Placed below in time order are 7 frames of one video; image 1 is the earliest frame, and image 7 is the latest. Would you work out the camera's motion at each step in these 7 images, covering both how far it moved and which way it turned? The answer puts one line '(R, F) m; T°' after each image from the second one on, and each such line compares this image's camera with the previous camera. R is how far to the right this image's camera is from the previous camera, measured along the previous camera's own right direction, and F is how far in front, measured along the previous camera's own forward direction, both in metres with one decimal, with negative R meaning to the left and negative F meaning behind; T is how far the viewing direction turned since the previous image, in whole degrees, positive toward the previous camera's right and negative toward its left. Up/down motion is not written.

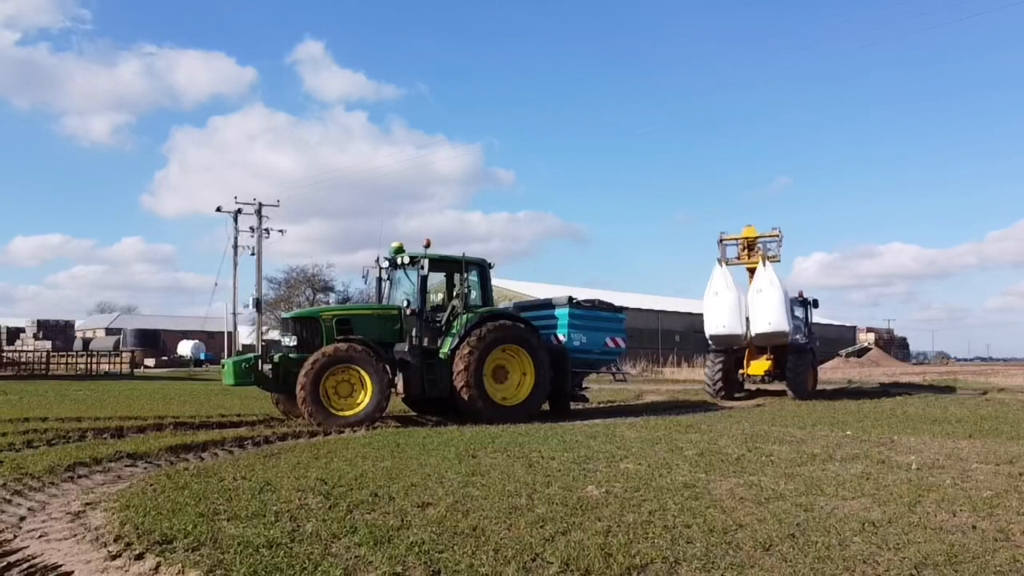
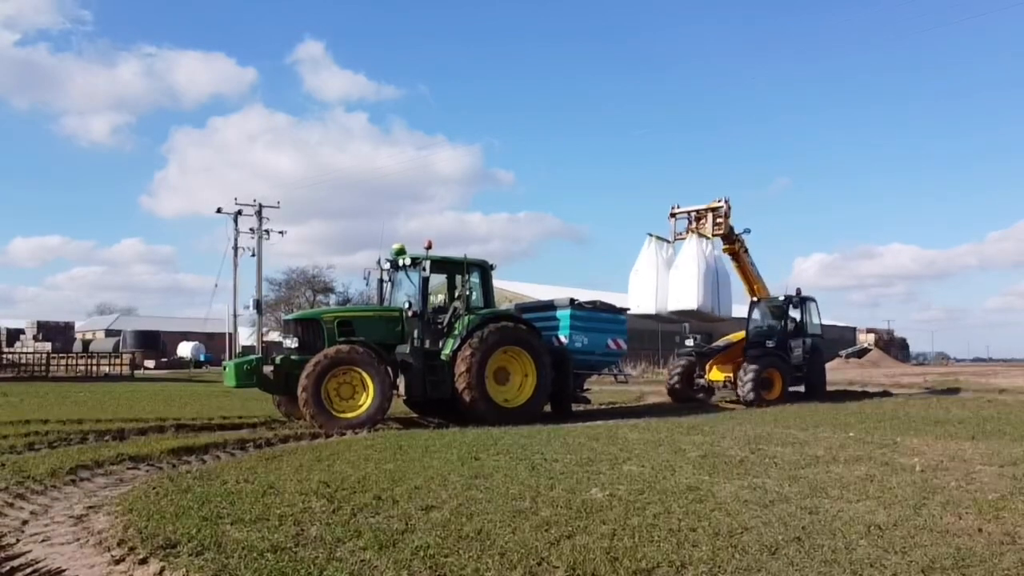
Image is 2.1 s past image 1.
(0.0, 0.0) m; 0°
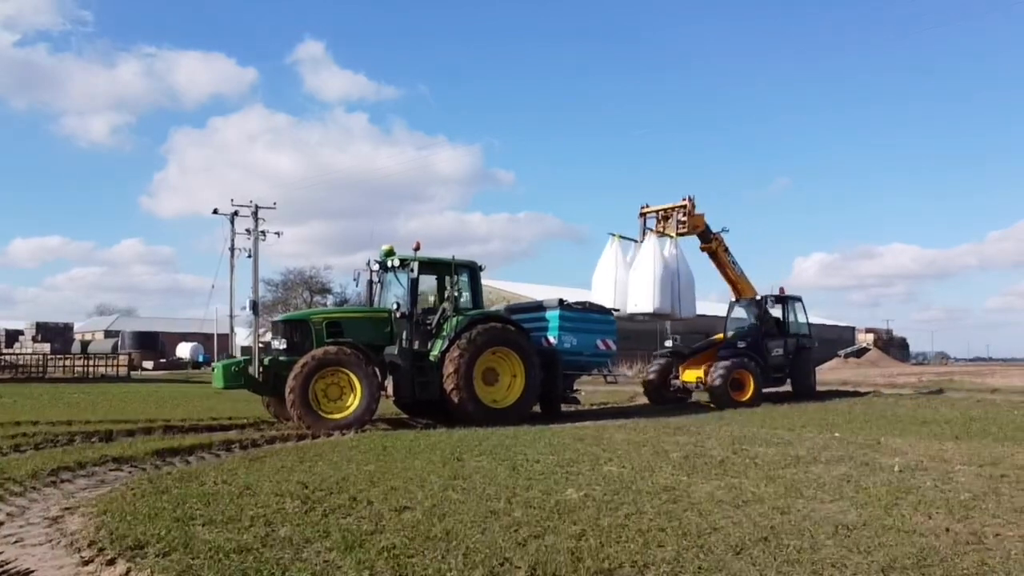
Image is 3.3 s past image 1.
(+0.2, 0.0) m; 0°
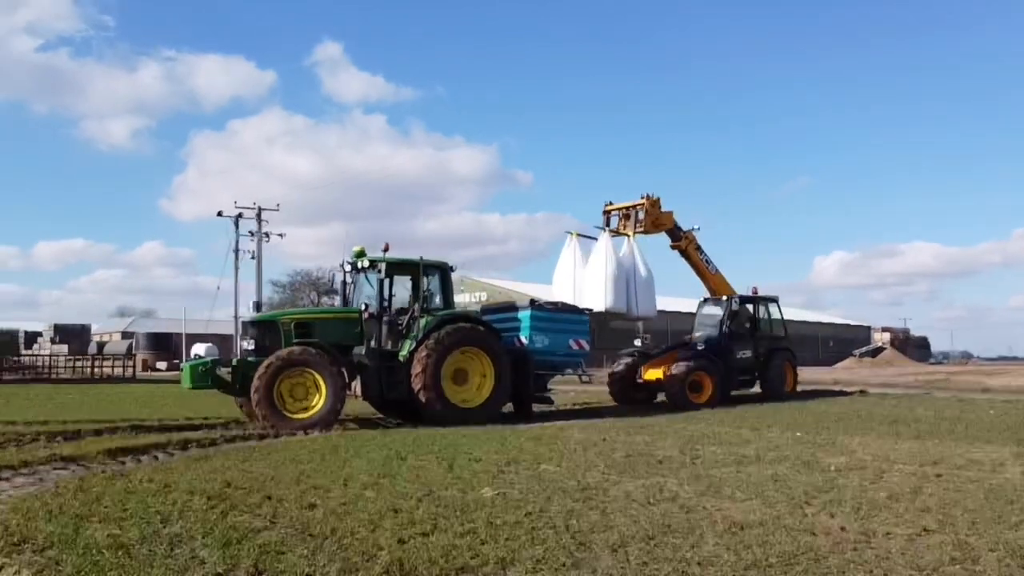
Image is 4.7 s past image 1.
(+0.9, -0.1) m; -1°
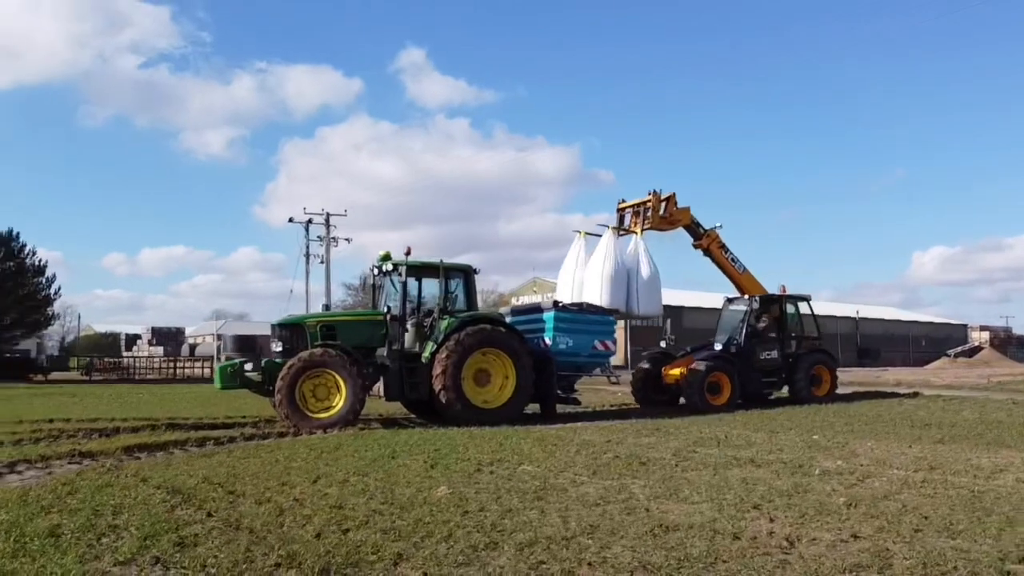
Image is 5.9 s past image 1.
(+1.1, 0.0) m; -6°
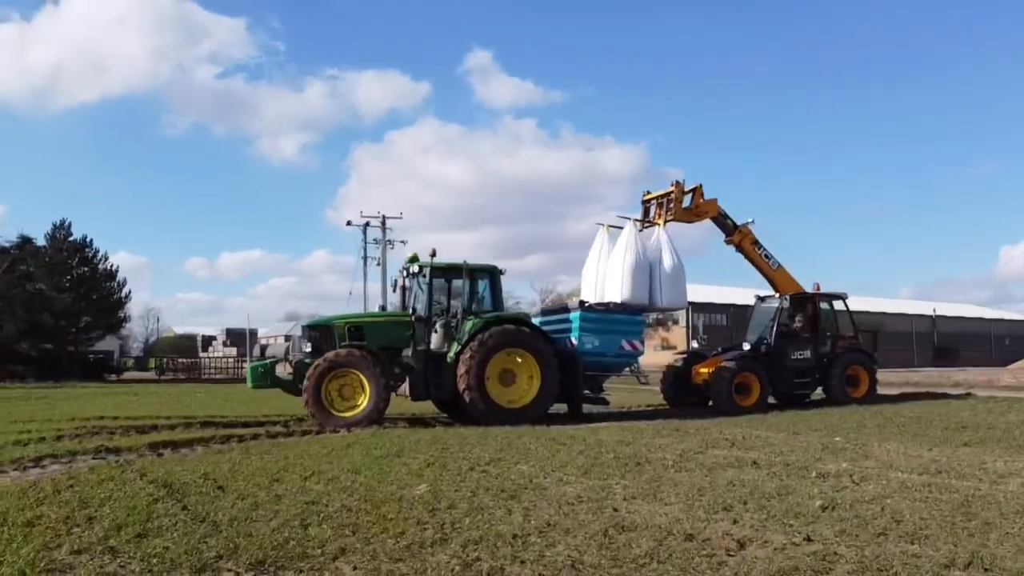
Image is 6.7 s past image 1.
(+0.8, 0.0) m; -5°
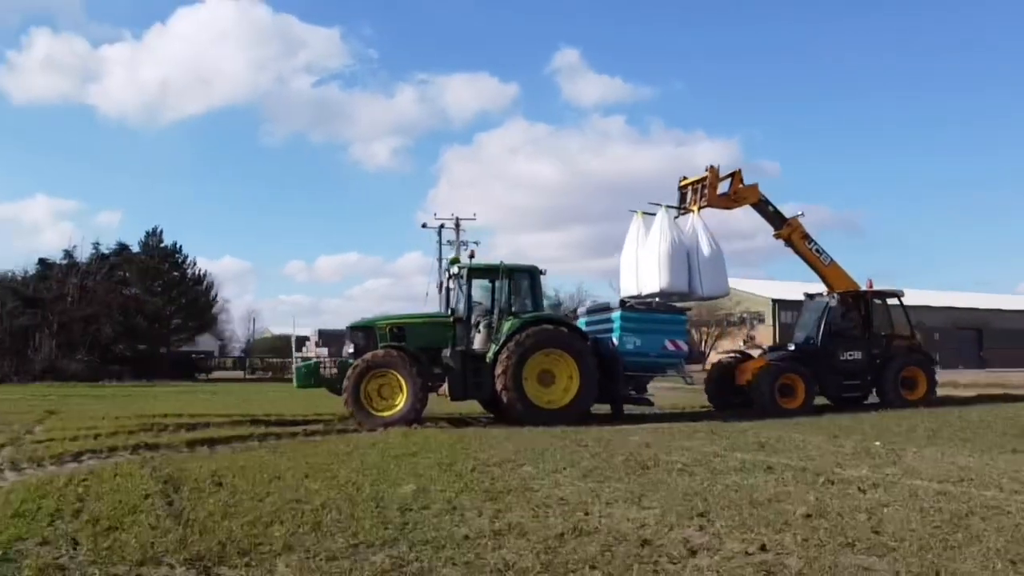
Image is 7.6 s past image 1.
(+0.9, +0.1) m; -6°
